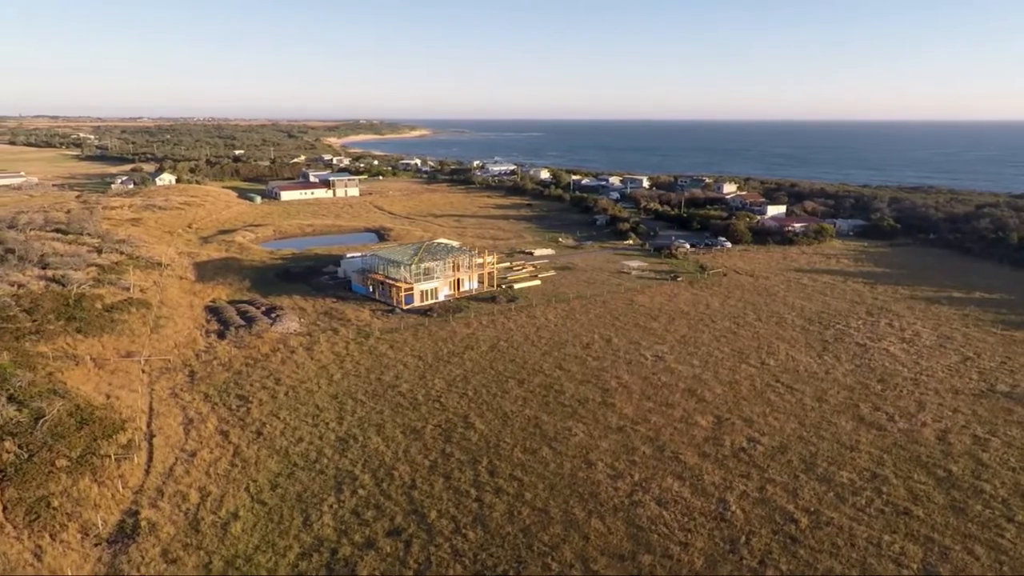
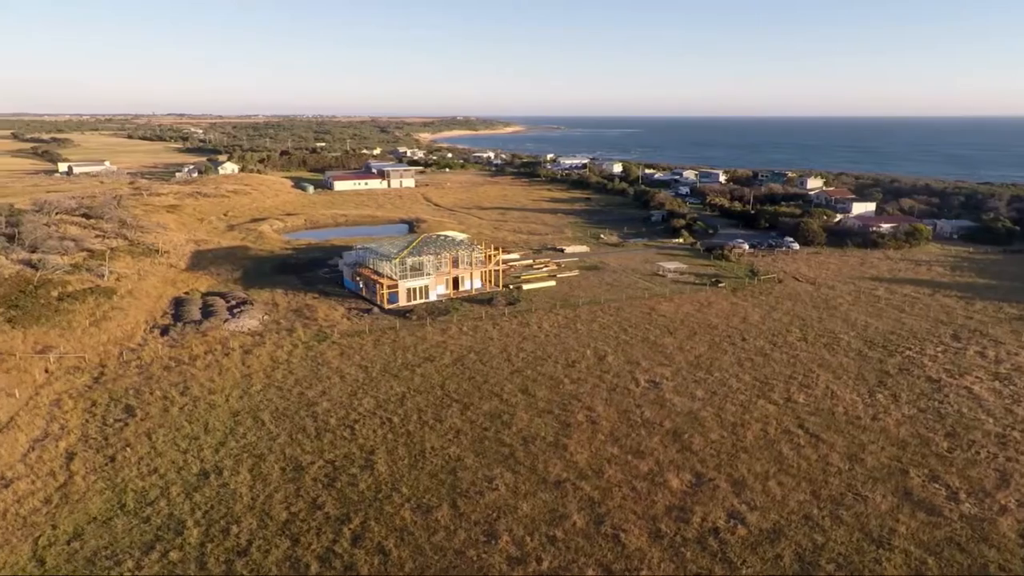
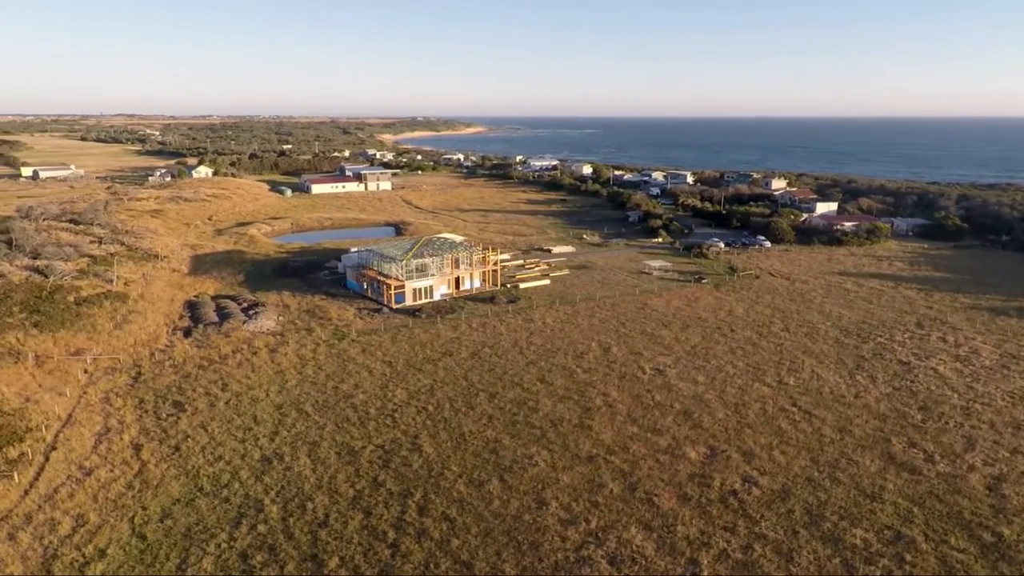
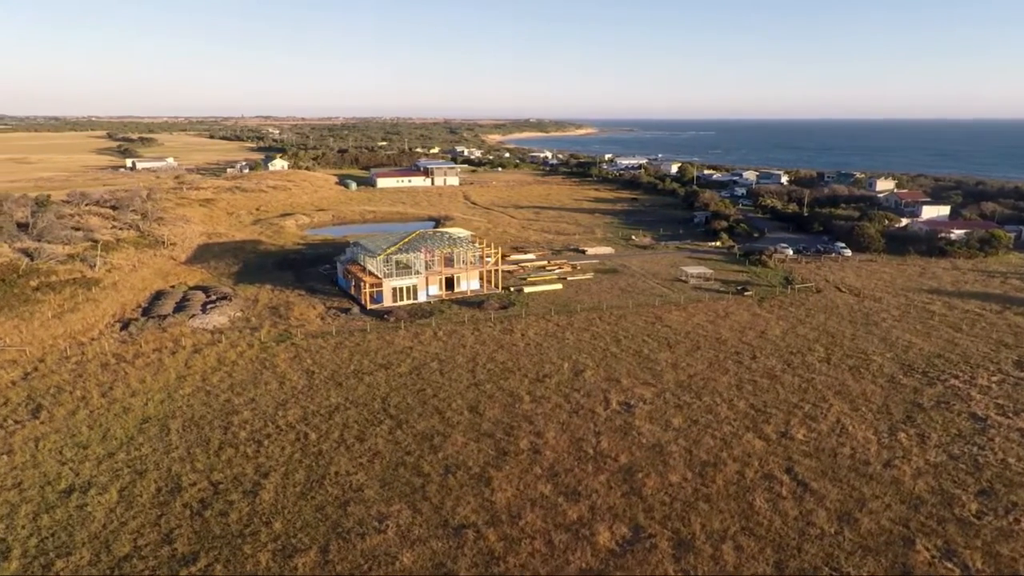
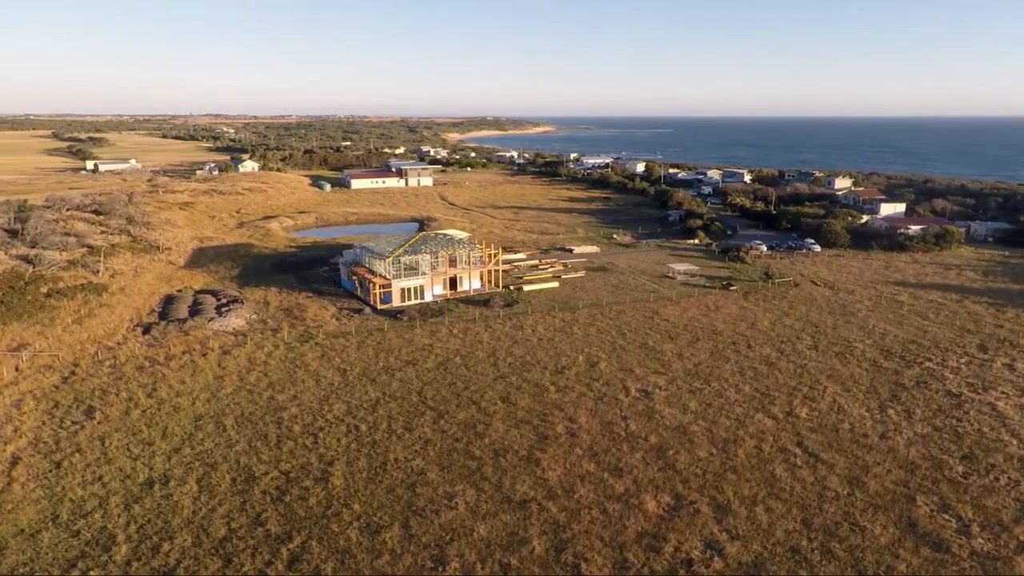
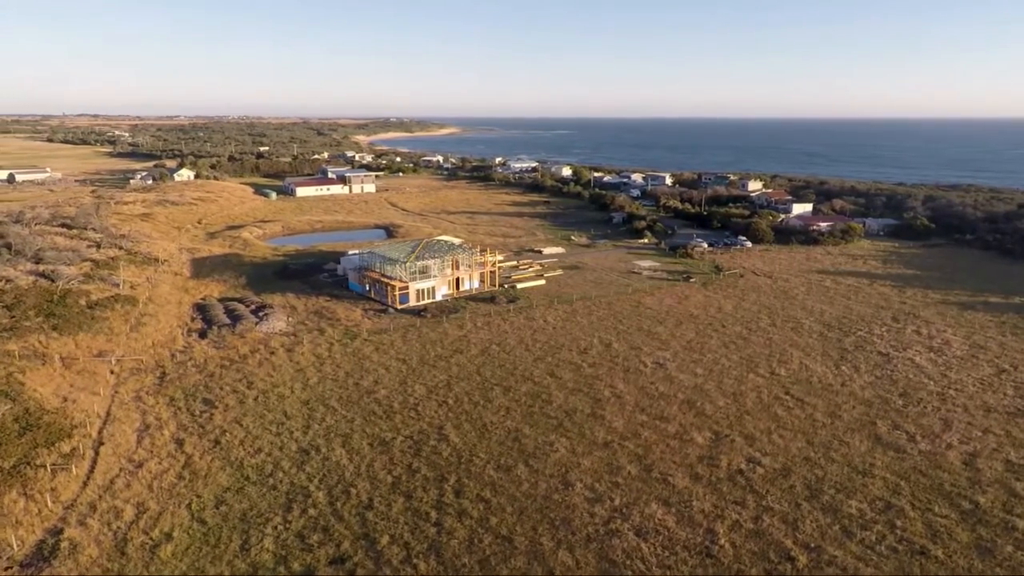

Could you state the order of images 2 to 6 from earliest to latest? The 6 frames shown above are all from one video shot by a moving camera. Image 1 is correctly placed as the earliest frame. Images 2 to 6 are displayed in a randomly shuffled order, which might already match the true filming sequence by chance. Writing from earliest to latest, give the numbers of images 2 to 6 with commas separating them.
6, 3, 2, 5, 4
